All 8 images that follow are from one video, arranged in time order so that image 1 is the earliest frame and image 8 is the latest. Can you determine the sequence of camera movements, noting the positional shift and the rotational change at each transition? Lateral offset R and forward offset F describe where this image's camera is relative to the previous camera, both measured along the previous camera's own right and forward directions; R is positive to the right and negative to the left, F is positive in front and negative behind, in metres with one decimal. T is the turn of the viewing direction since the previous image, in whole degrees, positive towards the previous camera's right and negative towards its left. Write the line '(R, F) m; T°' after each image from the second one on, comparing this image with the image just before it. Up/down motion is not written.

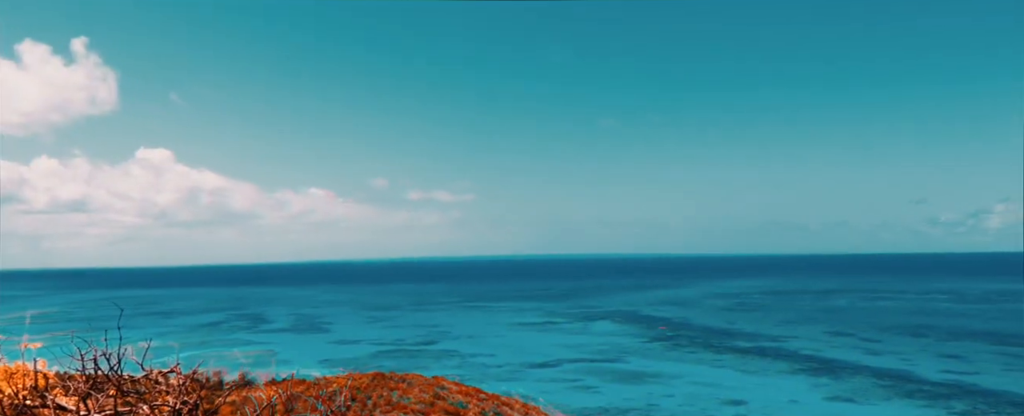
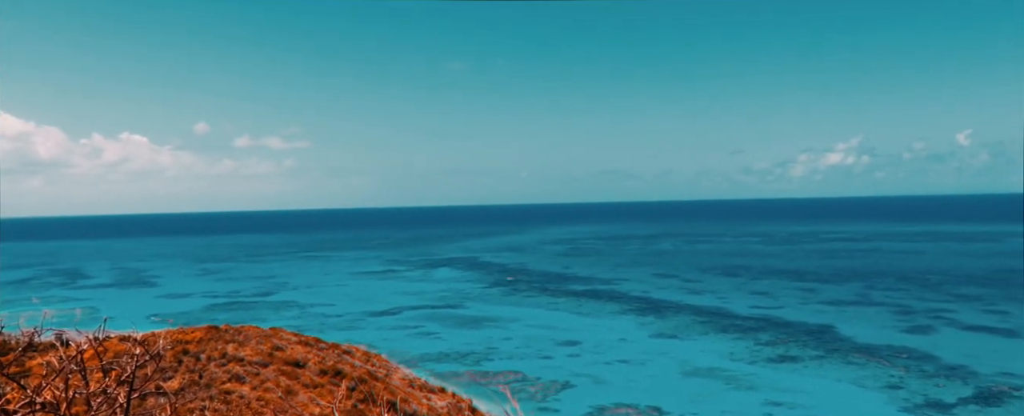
(0.0, -2.7) m; +9°
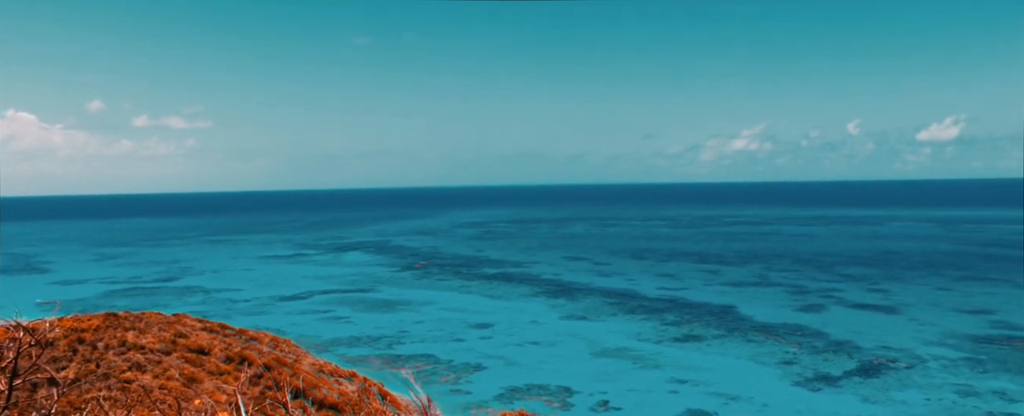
(0.0, -1.1) m; +5°
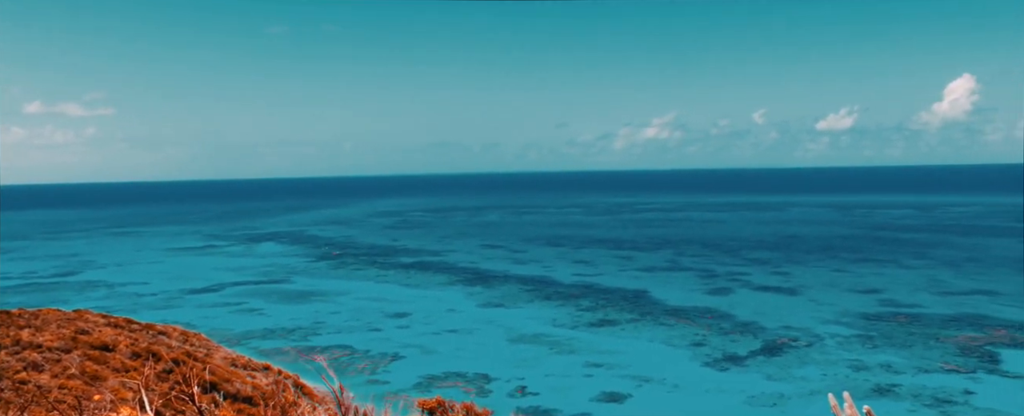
(-0.1, -0.8) m; +5°
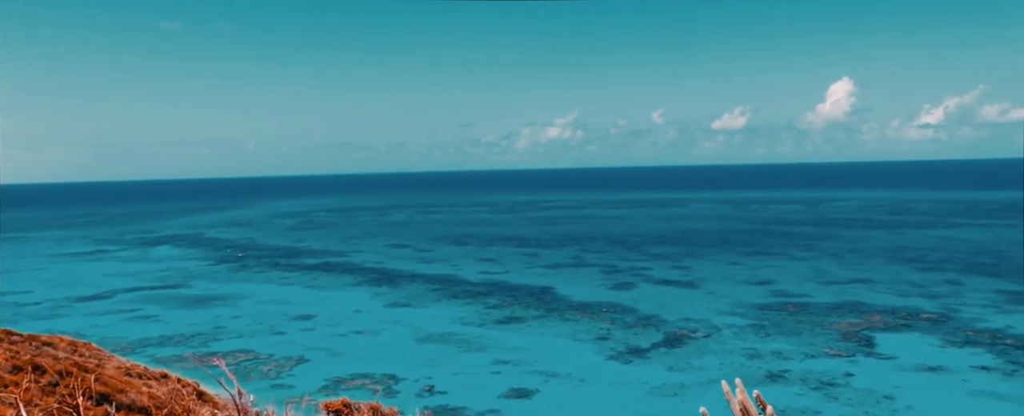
(+0.1, -0.3) m; +5°
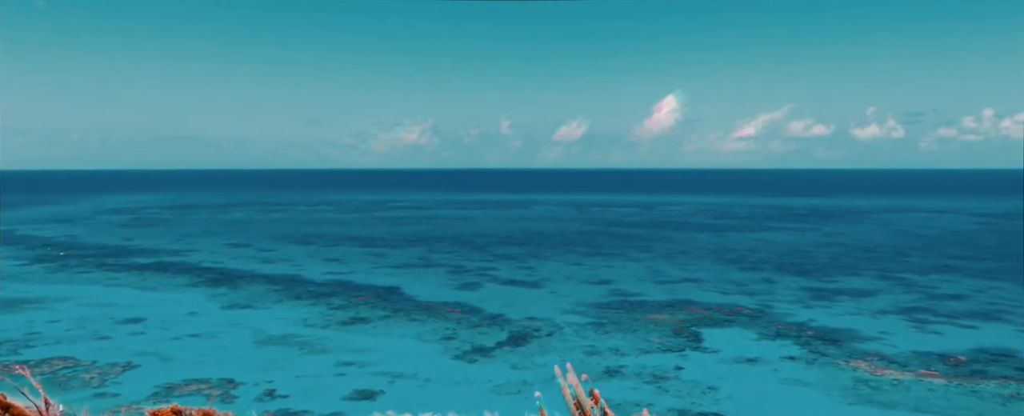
(+0.2, +0.2) m; +8°
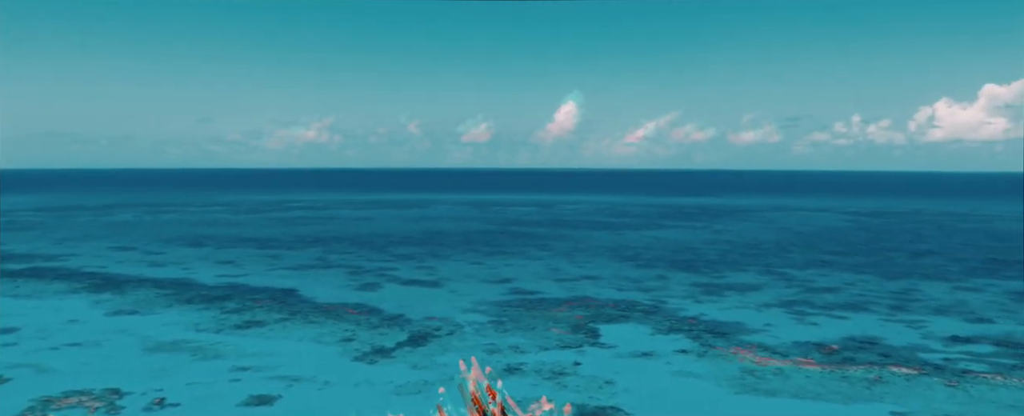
(0.0, -0.8) m; +6°
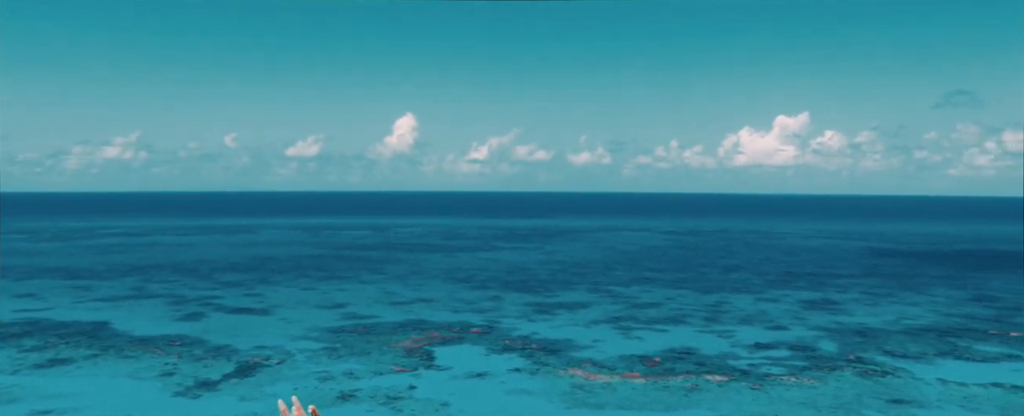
(-0.1, -0.9) m; +9°
